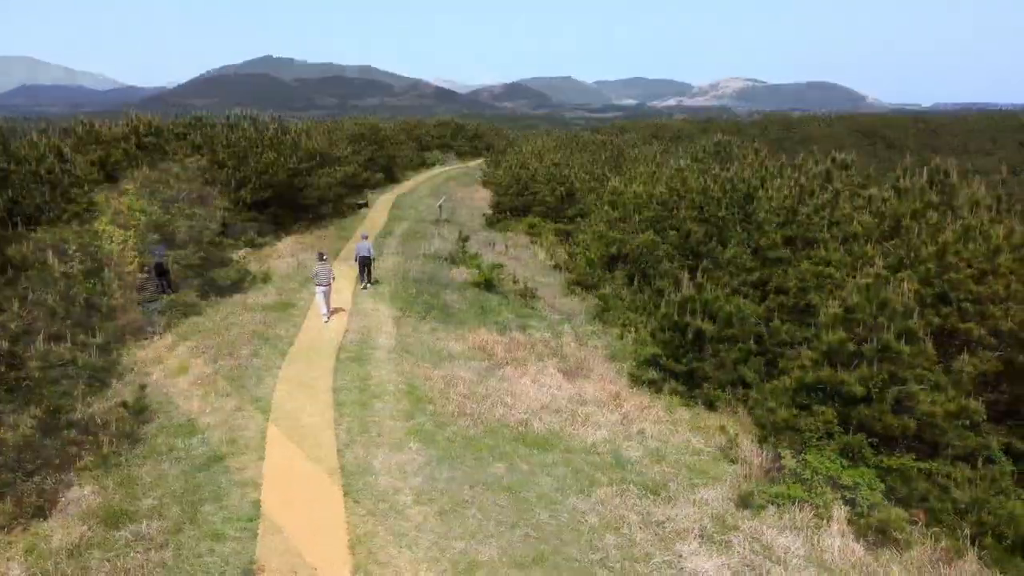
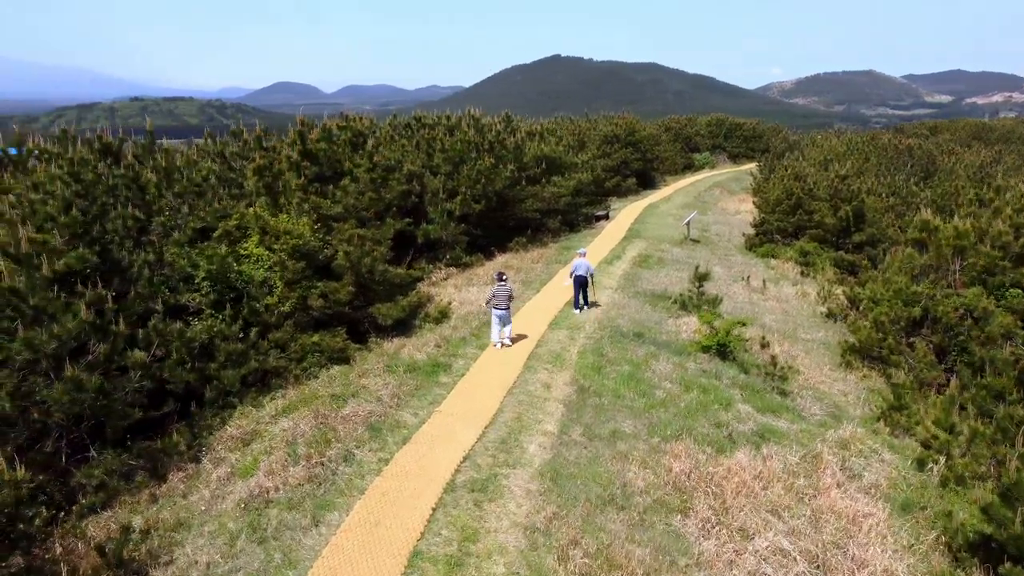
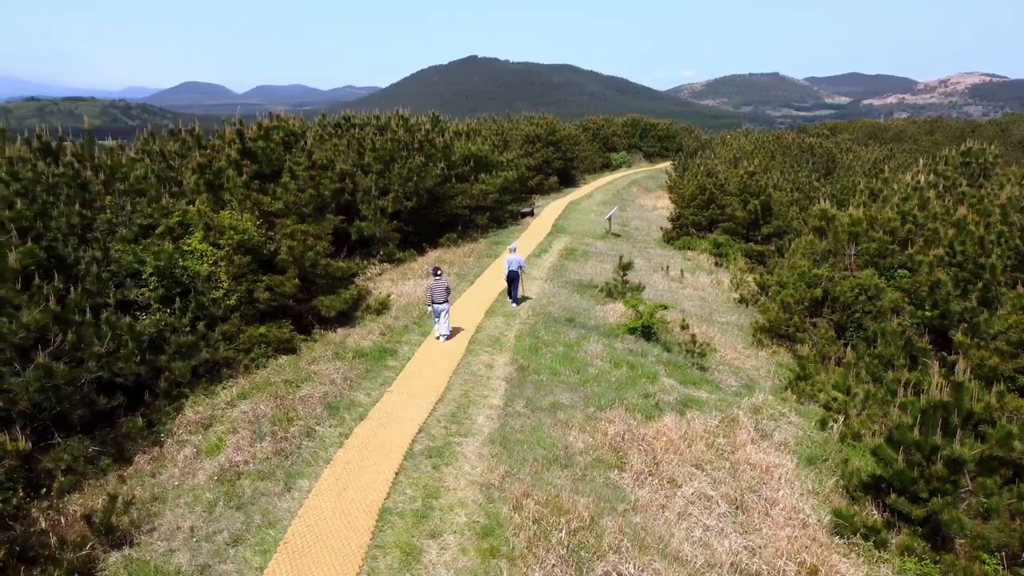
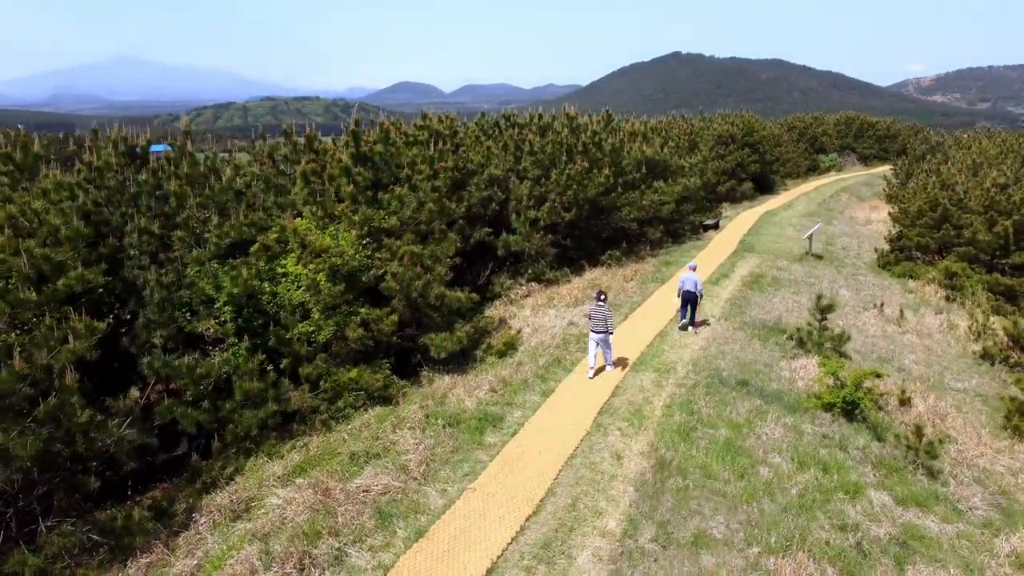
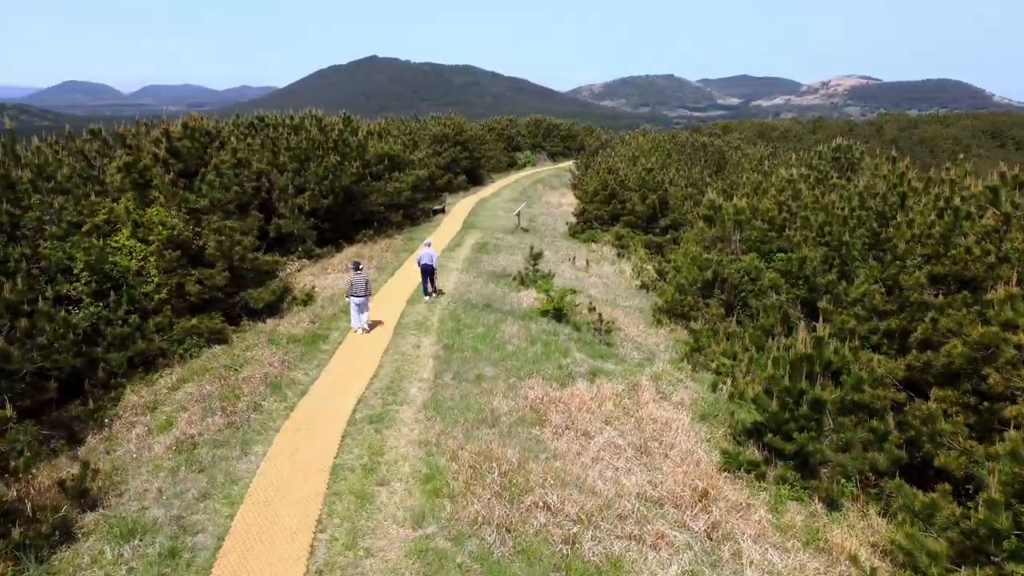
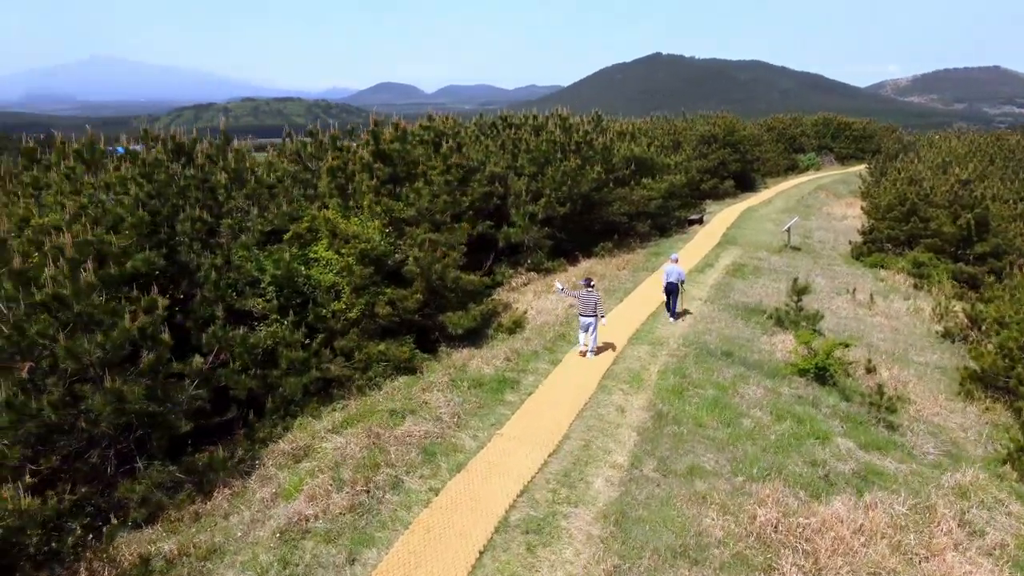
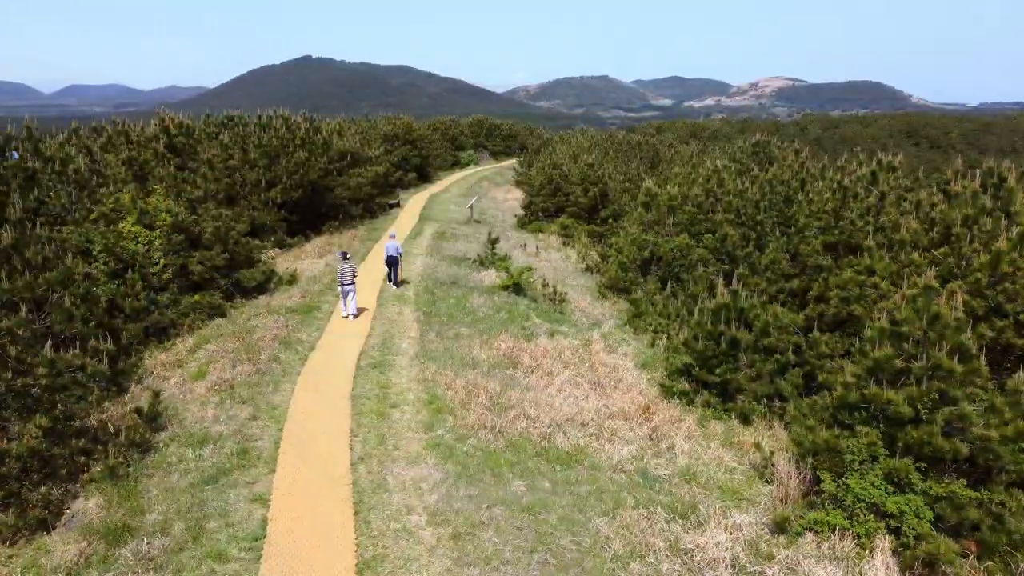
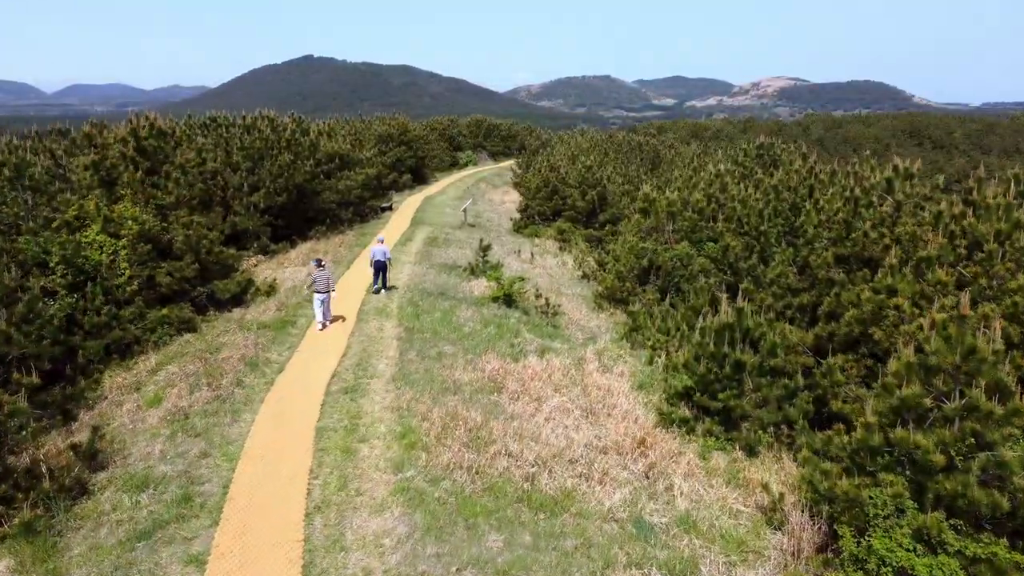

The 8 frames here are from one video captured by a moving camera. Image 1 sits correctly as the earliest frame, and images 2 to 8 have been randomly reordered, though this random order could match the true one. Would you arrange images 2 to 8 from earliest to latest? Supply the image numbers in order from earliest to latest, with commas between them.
7, 8, 5, 3, 2, 6, 4
